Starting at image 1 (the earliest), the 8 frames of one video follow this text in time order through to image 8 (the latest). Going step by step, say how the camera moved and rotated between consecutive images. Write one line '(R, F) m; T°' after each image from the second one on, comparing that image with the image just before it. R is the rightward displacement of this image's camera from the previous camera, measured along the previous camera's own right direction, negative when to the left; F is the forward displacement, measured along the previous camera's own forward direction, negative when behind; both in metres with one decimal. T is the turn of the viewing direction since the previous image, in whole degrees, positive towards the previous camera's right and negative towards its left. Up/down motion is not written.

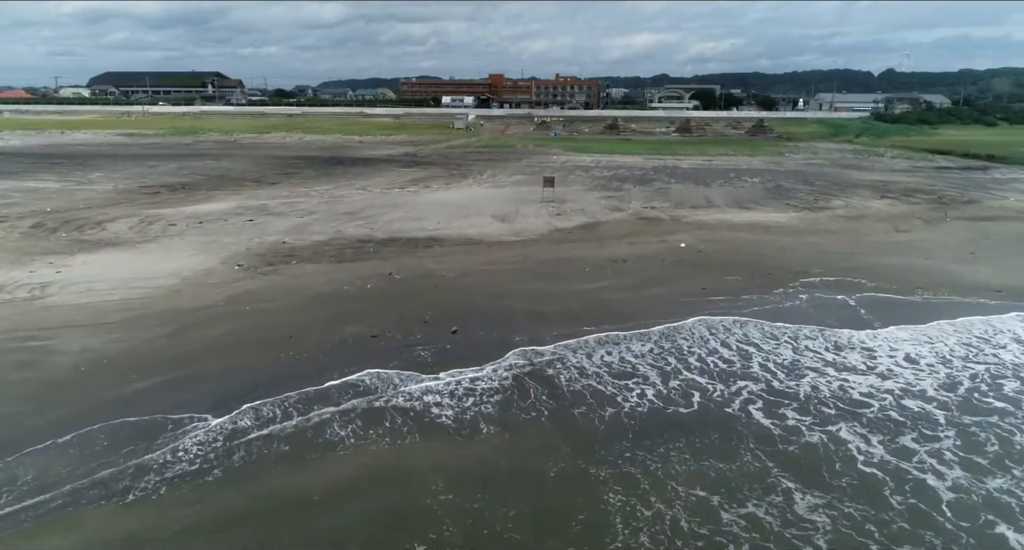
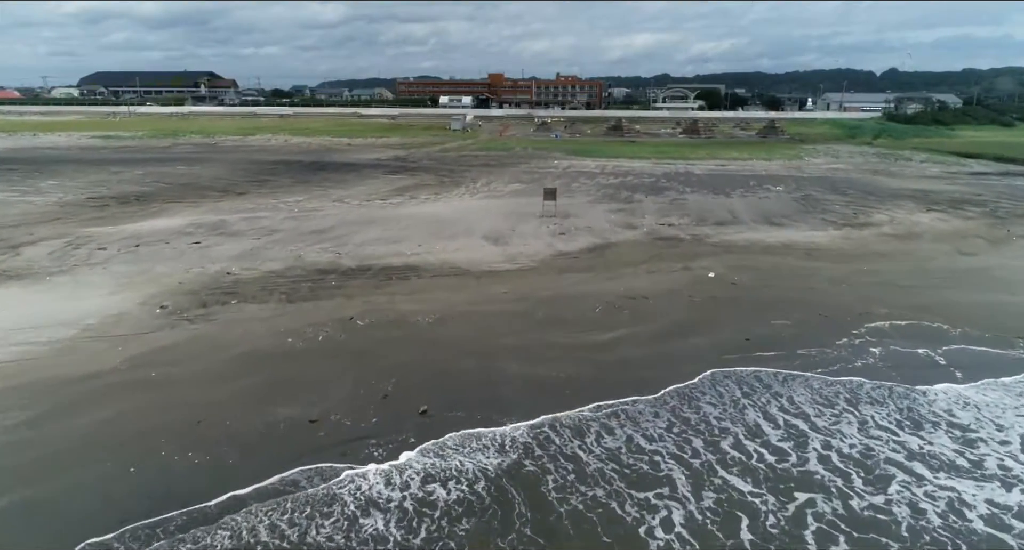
(+0.1, +2.0) m; 0°
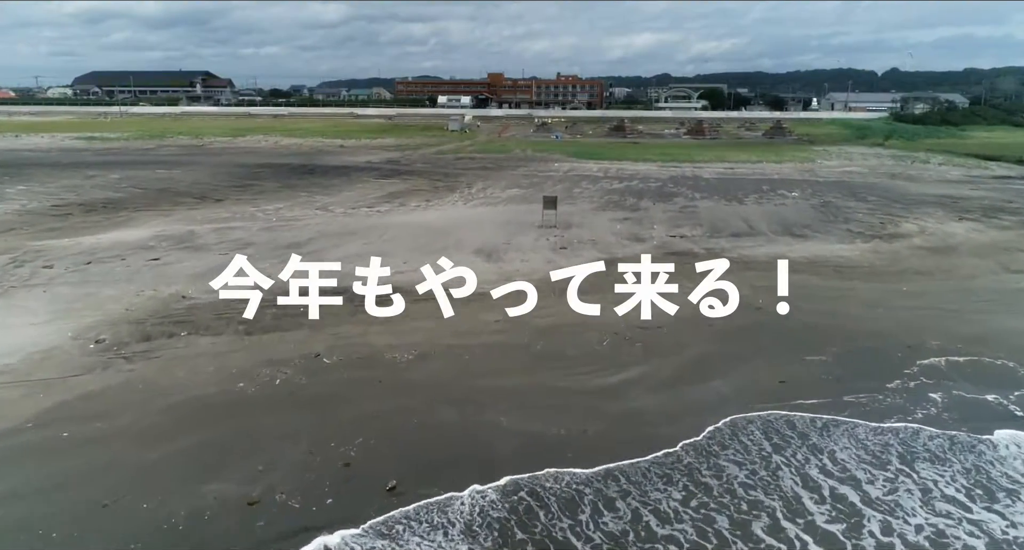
(+0.1, +1.1) m; 0°
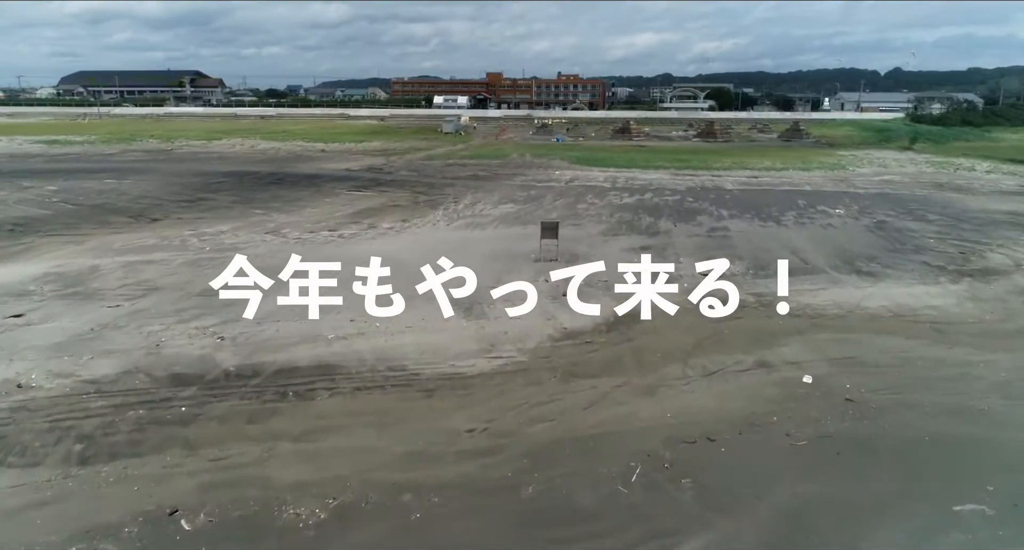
(+0.2, +2.6) m; 0°
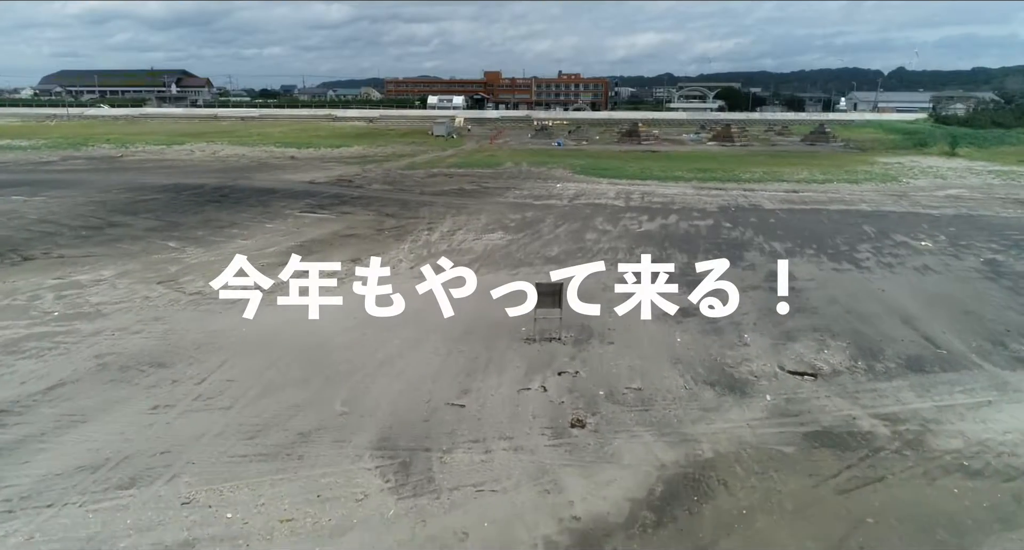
(+0.2, +3.3) m; 0°
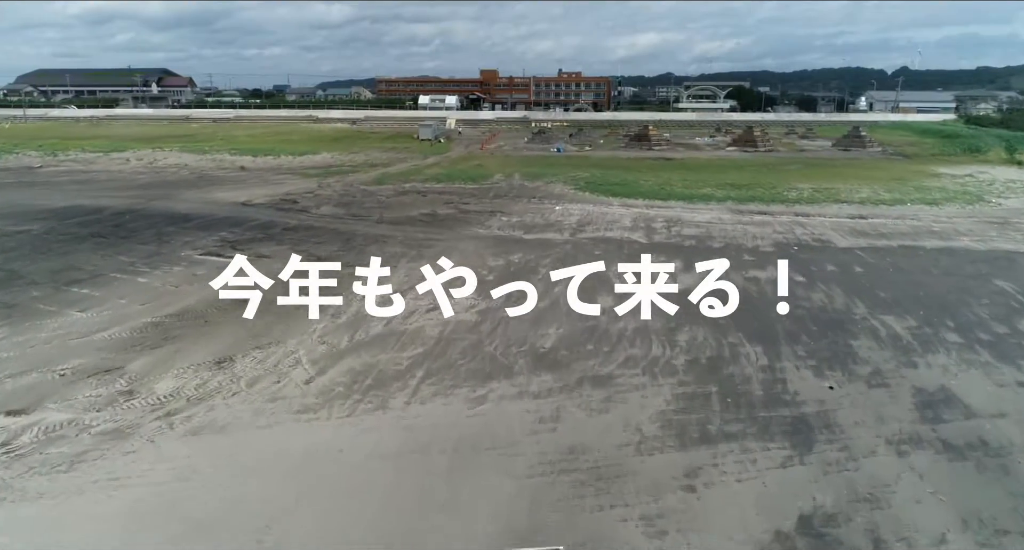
(+0.3, +3.8) m; 0°
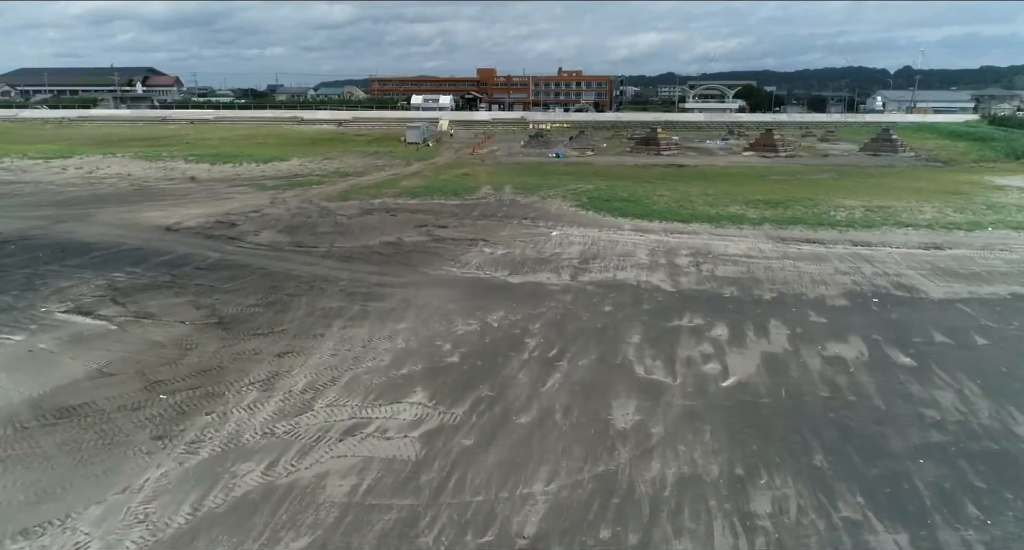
(+0.2, +2.7) m; 0°
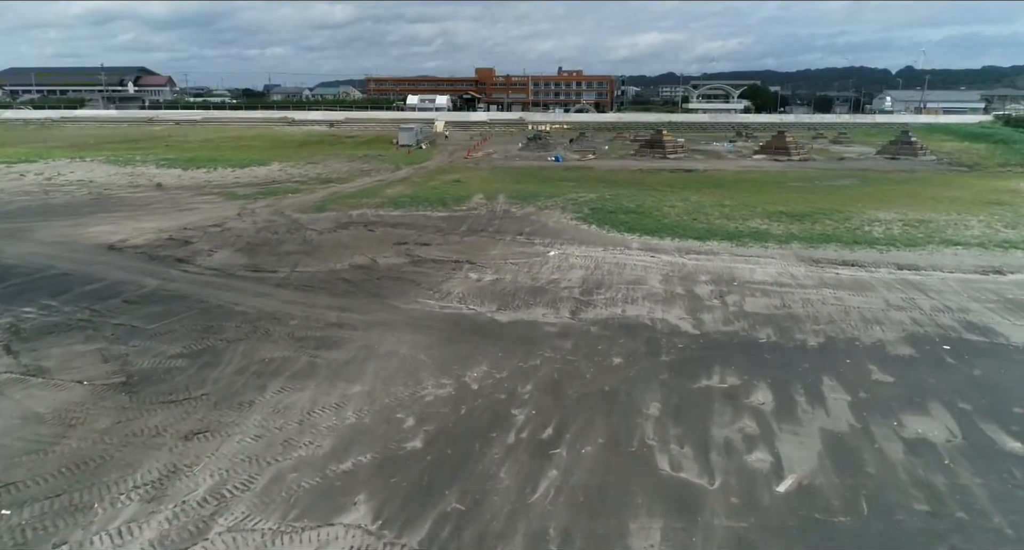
(+0.1, +1.5) m; 0°
